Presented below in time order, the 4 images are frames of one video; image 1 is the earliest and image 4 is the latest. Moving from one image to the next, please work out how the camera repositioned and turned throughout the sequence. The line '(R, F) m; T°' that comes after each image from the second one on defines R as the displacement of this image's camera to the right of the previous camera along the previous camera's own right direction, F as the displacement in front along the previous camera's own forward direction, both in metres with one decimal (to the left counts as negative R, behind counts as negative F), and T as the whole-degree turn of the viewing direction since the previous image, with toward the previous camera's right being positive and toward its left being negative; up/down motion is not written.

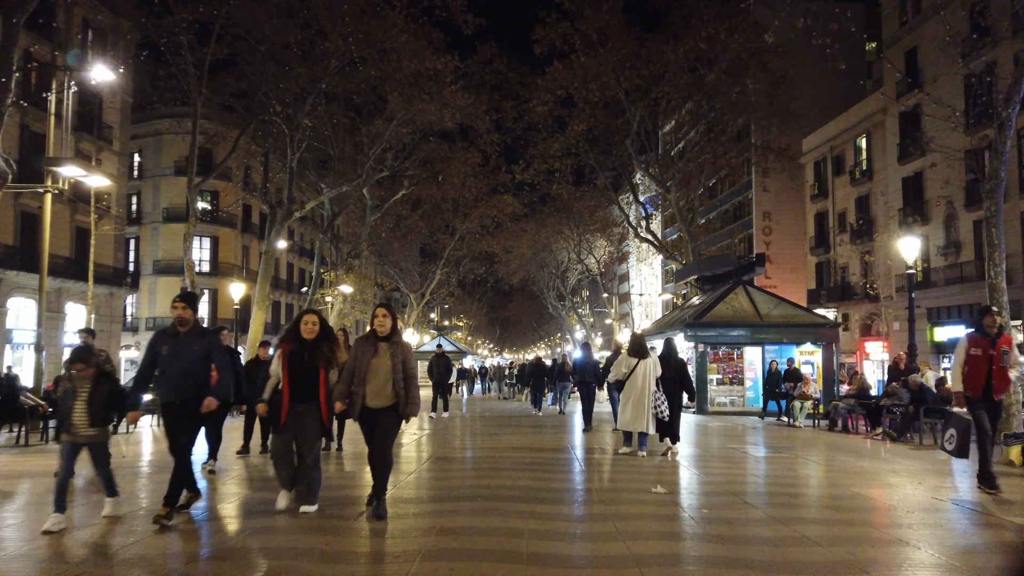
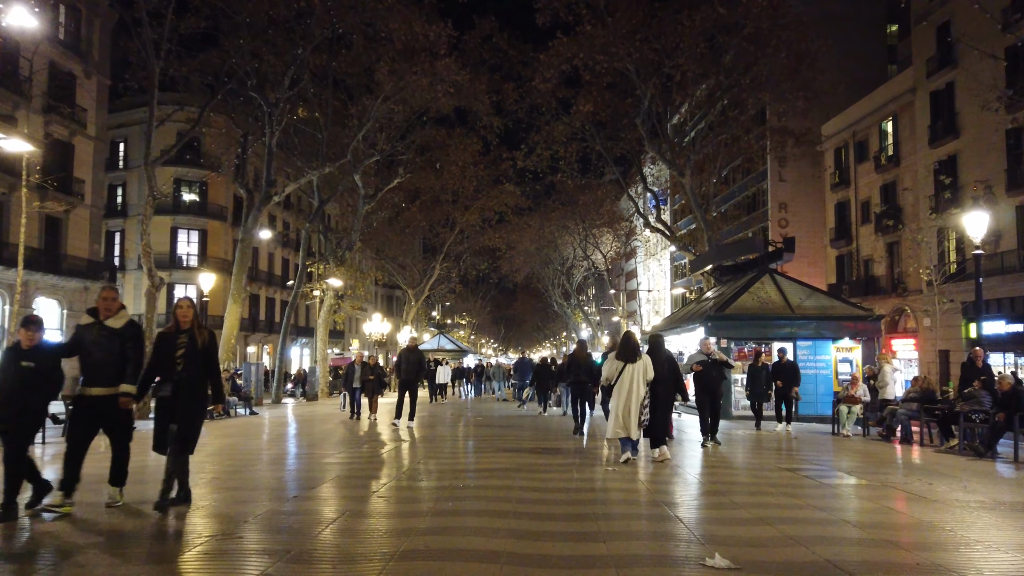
(+0.2, +2.1) m; 0°
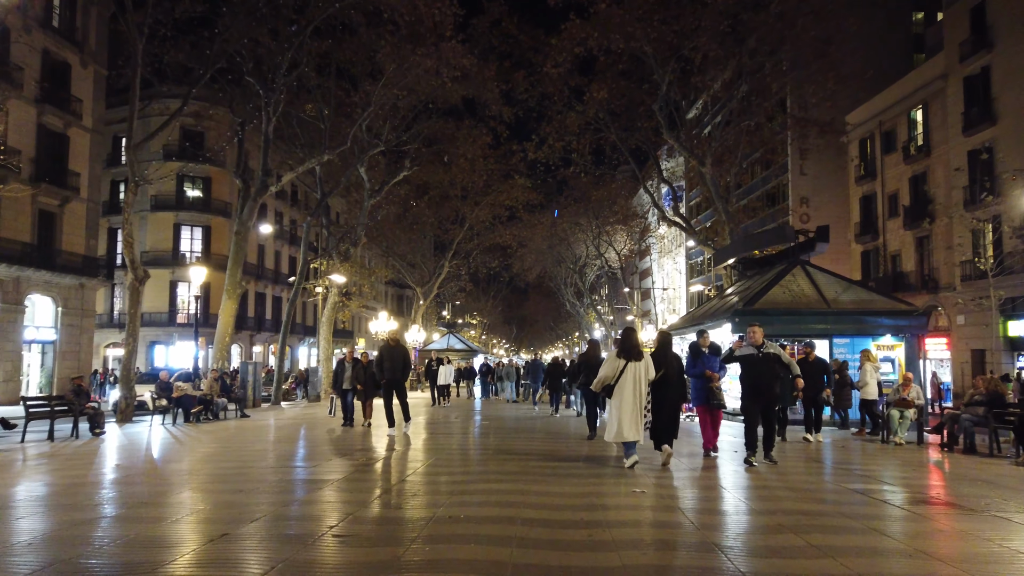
(0.0, +1.2) m; -1°
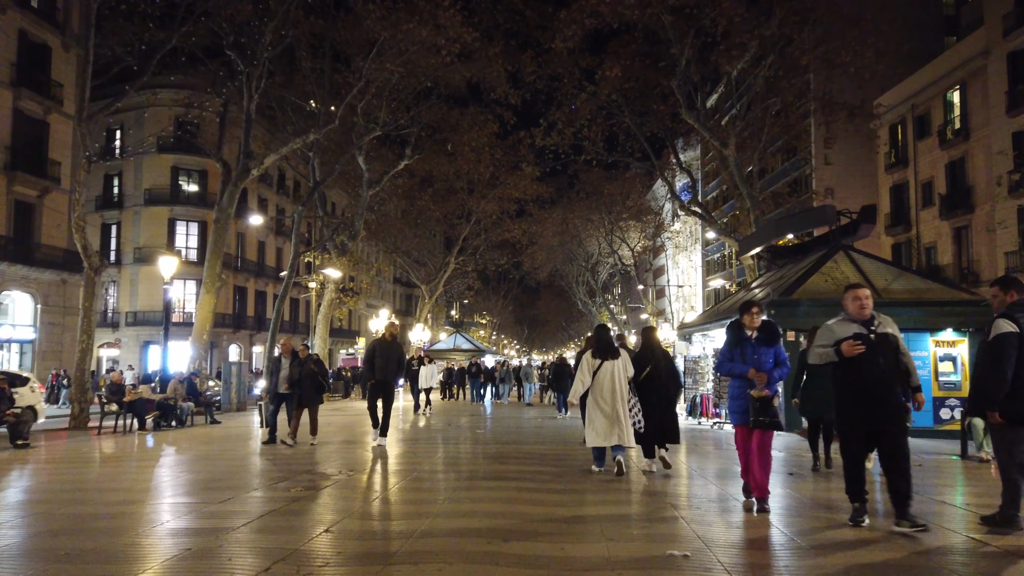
(+0.2, +1.8) m; -1°
